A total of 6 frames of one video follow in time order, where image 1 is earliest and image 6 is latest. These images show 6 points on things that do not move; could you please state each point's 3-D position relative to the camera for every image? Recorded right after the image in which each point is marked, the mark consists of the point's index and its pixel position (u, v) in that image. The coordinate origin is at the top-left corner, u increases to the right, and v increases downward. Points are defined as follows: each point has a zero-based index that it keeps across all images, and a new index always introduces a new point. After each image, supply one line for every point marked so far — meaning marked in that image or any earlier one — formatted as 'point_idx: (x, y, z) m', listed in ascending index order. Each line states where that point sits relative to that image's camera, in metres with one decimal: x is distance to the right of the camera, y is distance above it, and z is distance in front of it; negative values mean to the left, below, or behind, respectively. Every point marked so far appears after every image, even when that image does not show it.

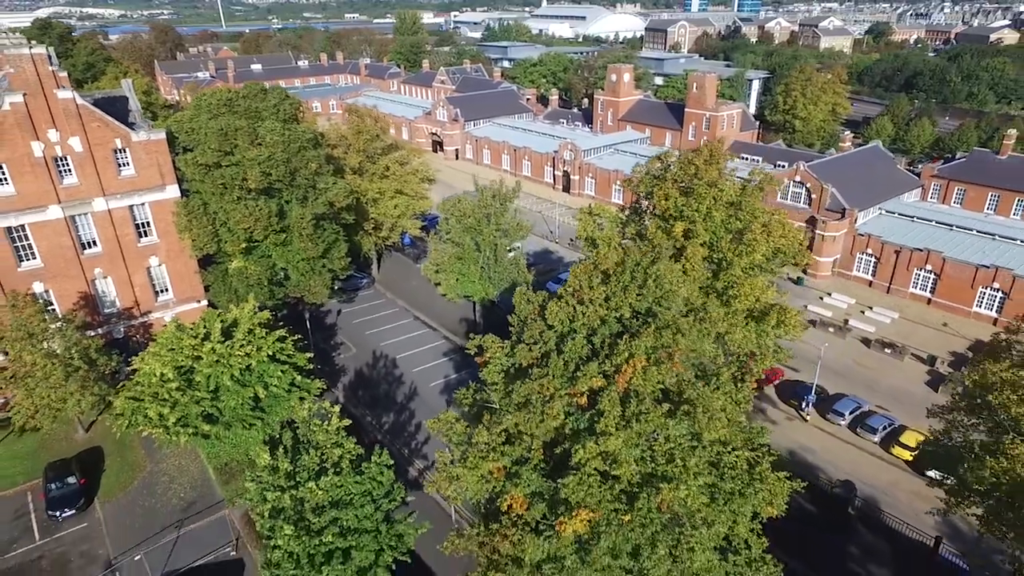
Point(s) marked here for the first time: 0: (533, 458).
0: (+0.4, -3.5, +15.0) m
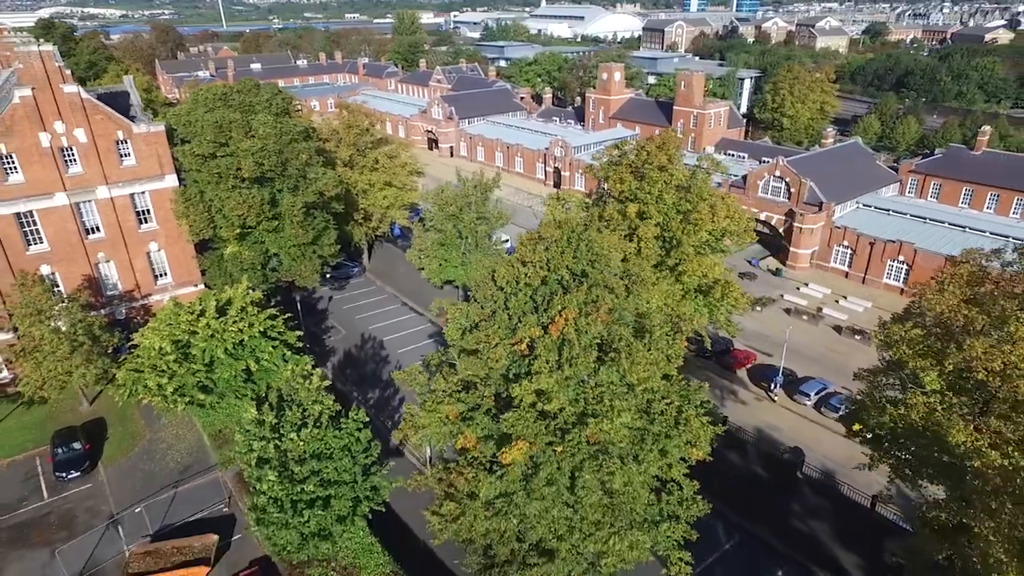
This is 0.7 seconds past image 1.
0: (-0.7, -2.7, +17.1) m
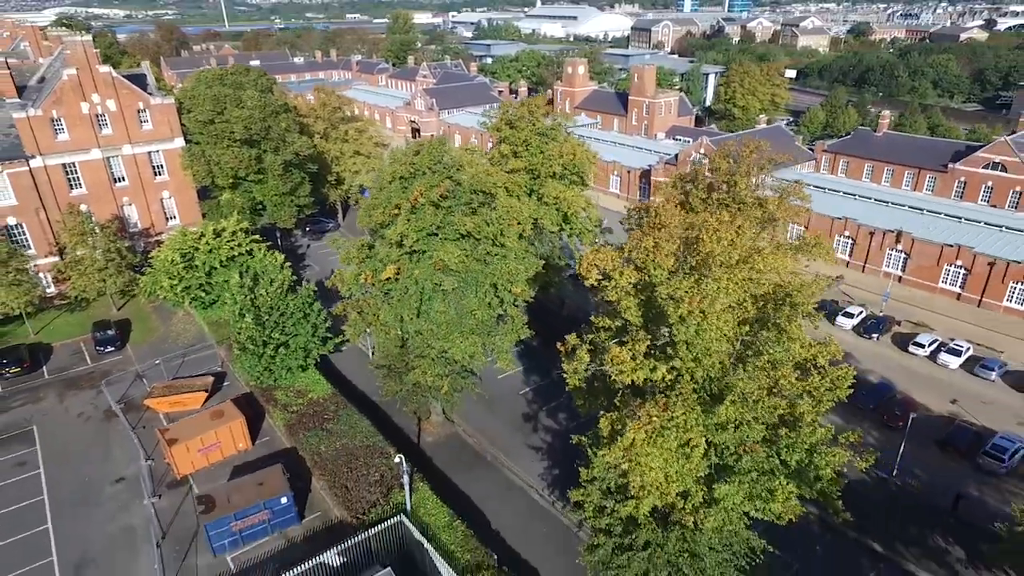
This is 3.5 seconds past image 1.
0: (-4.9, +1.1, +27.0) m
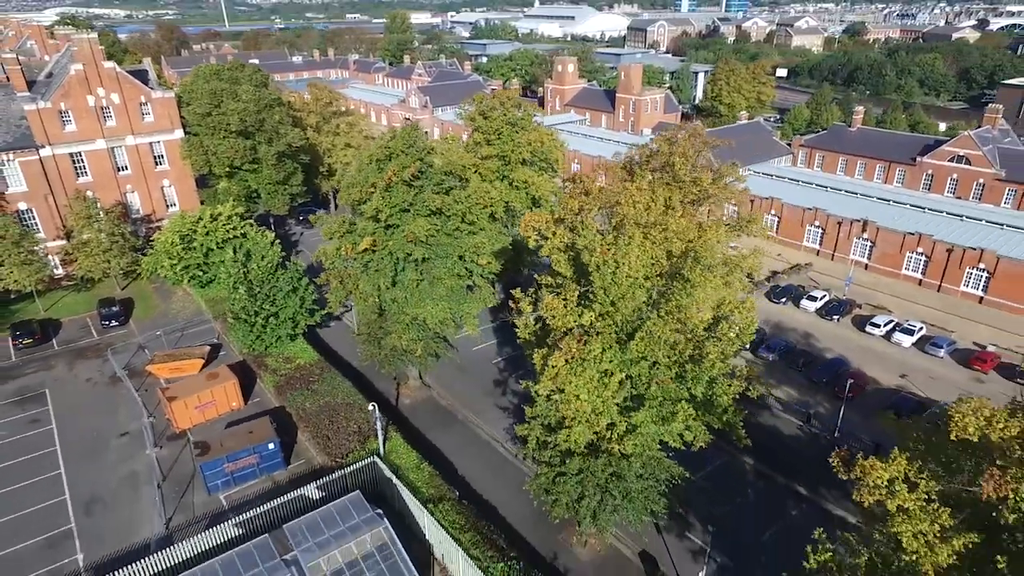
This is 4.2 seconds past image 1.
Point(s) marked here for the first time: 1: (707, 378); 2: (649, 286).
0: (-6.3, +2.3, +30.0) m
1: (+5.2, -2.4, +19.4) m
2: (+3.7, 0.0, +19.5) m
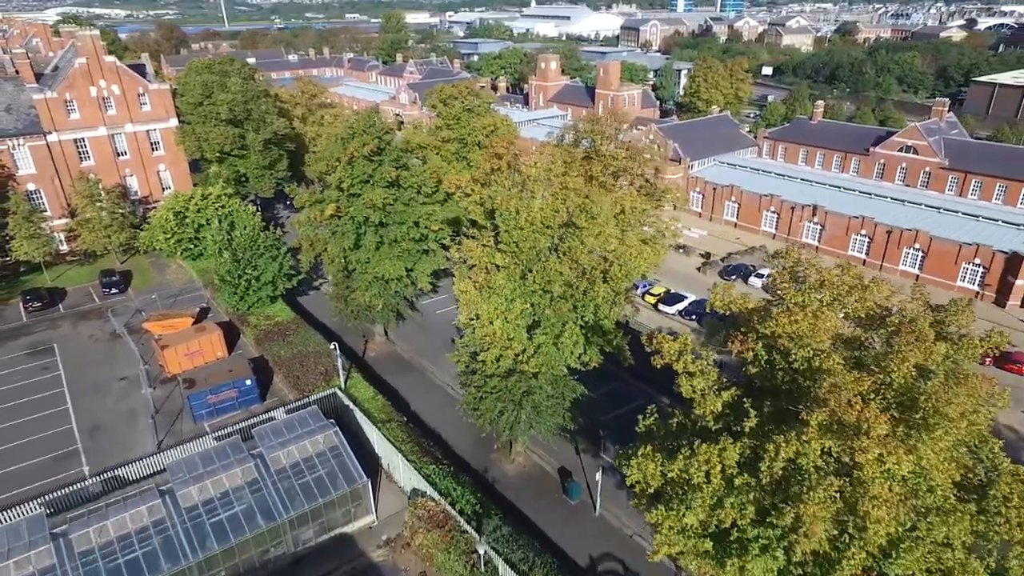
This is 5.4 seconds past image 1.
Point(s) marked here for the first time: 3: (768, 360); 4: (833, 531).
0: (-8.8, +4.1, +34.5) m
1: (+2.7, -0.6, +23.8) m
2: (+1.3, +1.7, +24.0) m
3: (+5.5, -1.5, +15.6) m
4: (+5.9, -4.5, +13.3) m
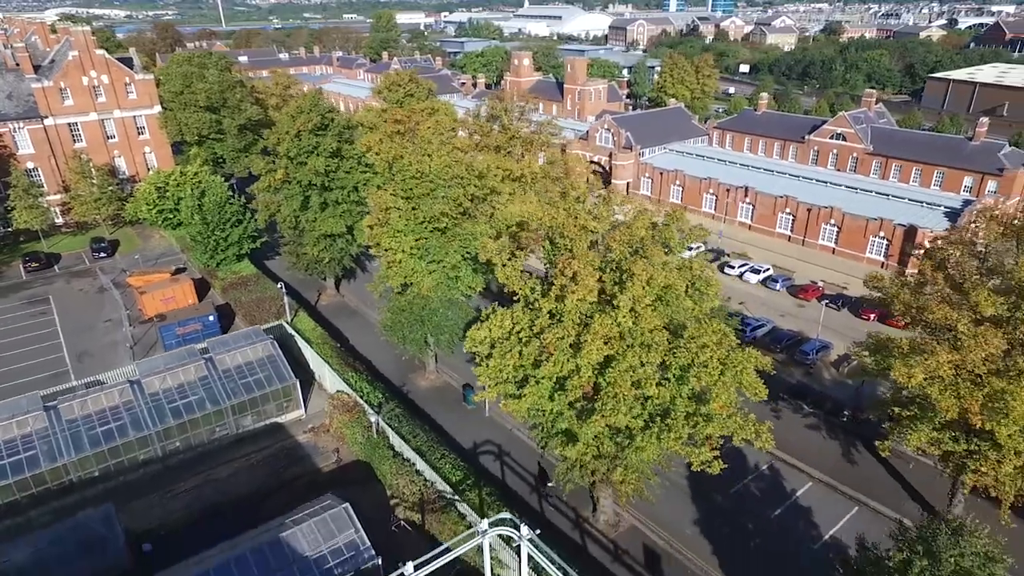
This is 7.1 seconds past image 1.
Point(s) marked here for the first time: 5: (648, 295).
0: (-13.1, +6.6, +40.7) m
1: (-1.5, +1.9, +30.1) m
2: (-3.0, +4.3, +30.3) m
3: (+1.3, +1.0, +21.8) m
4: (+1.7, -2.0, +19.6) m
5: (+3.6, -0.2, +19.3) m
